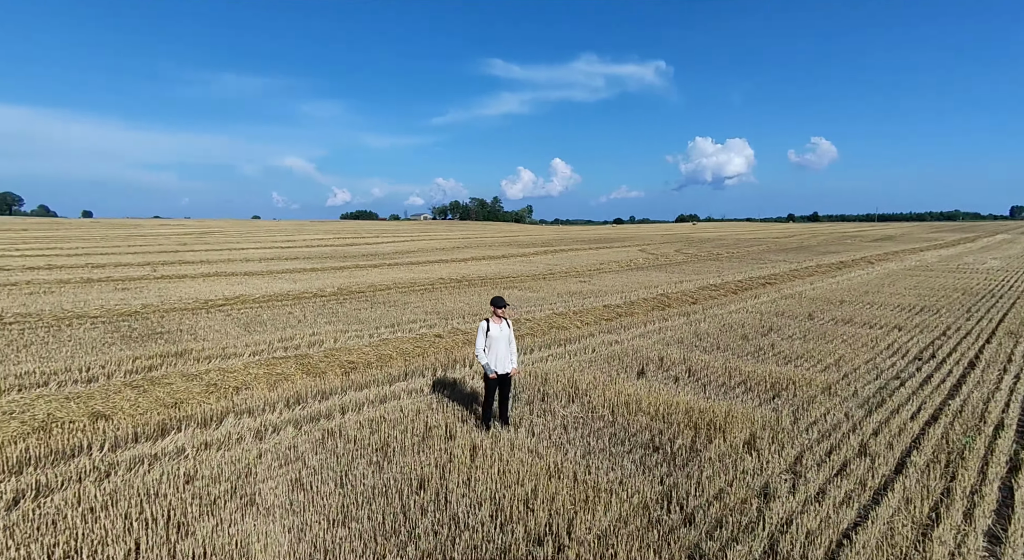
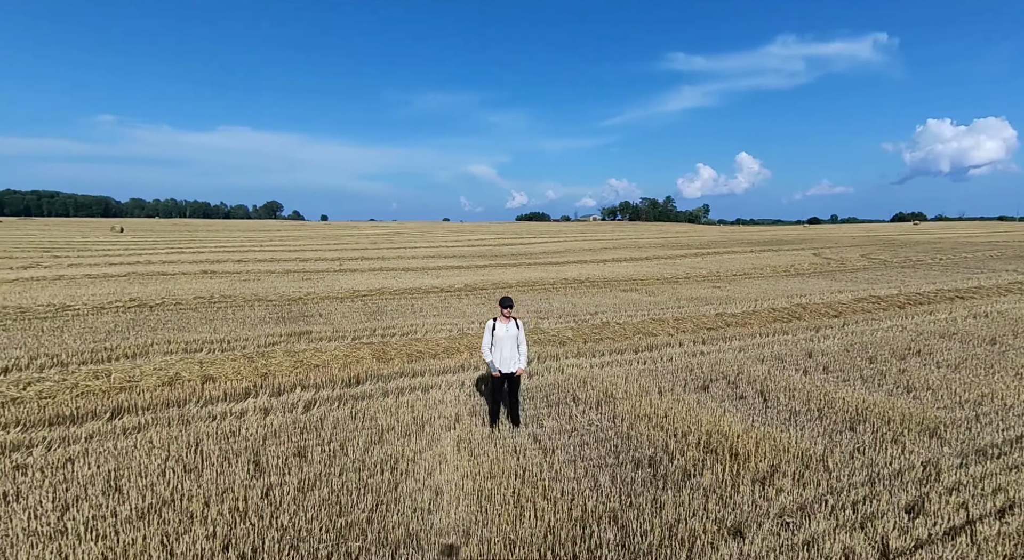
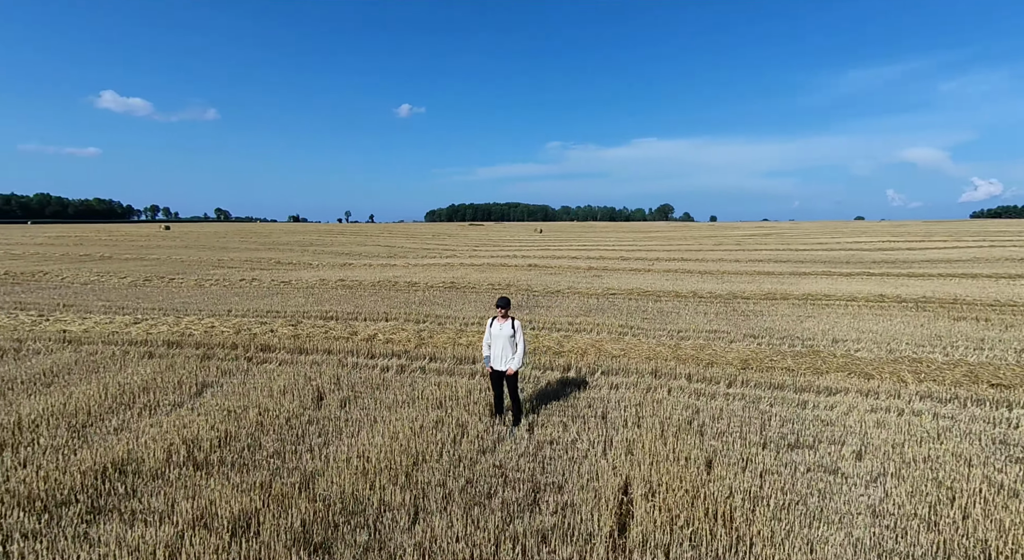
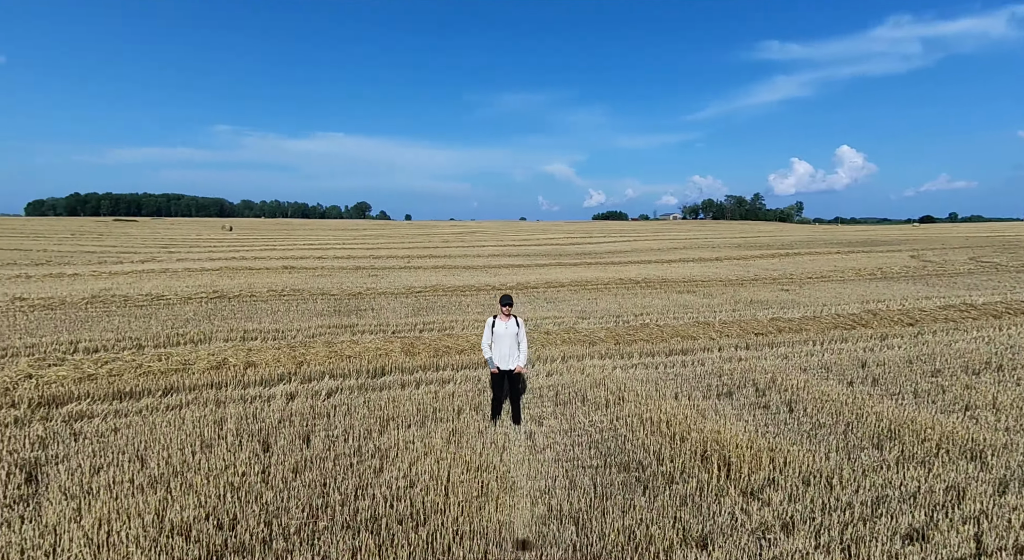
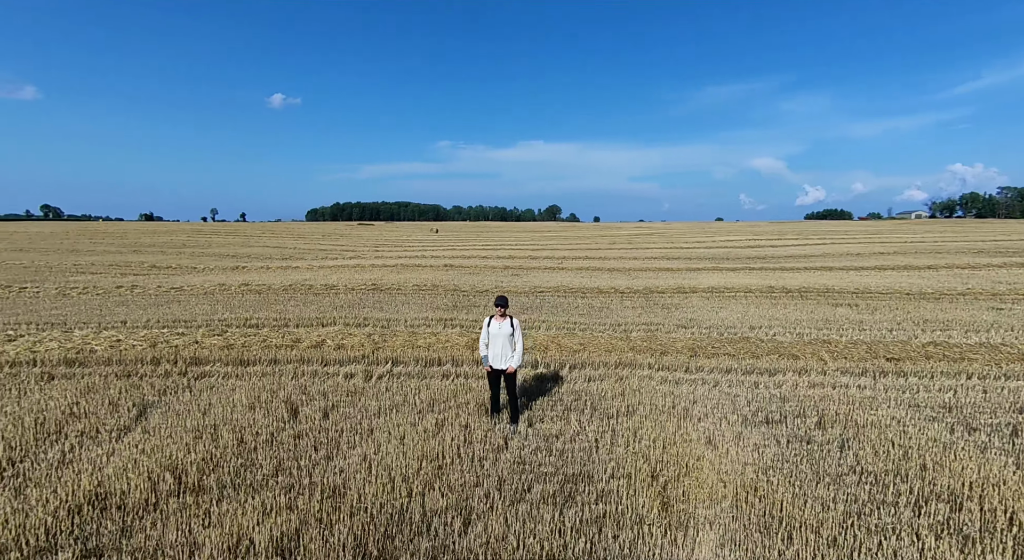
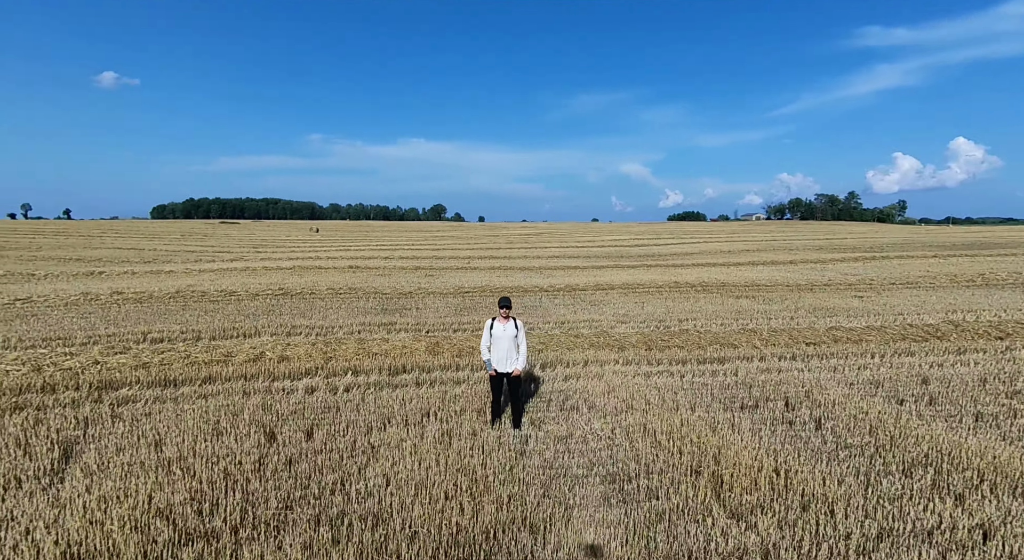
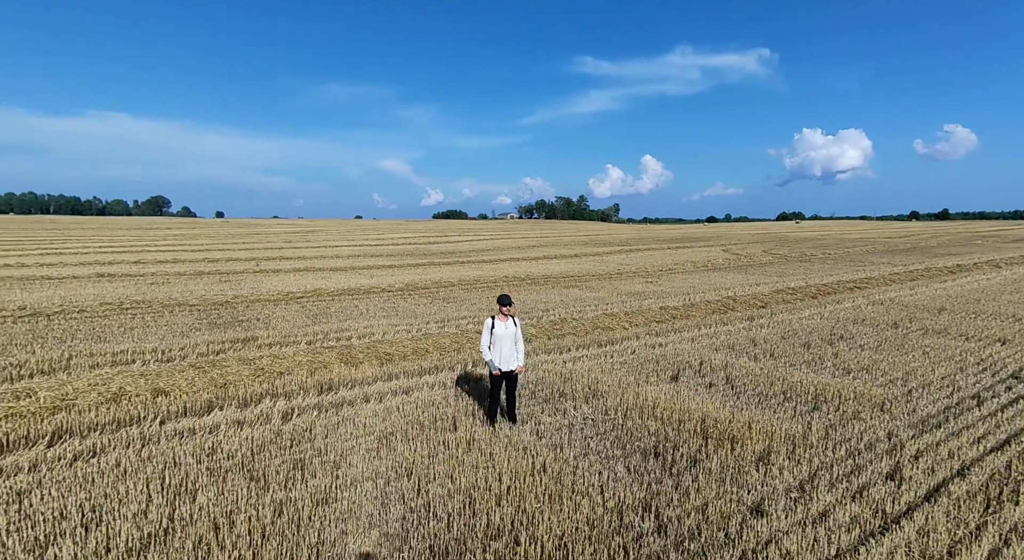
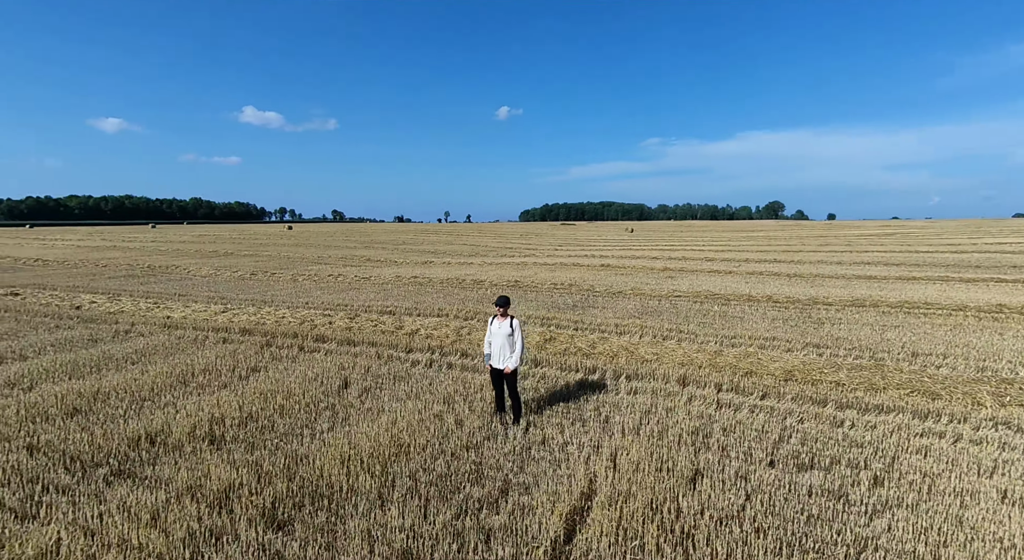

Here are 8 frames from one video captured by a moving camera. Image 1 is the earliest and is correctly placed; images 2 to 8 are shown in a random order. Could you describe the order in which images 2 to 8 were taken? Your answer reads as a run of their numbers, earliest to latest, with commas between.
7, 2, 4, 6, 5, 3, 8
